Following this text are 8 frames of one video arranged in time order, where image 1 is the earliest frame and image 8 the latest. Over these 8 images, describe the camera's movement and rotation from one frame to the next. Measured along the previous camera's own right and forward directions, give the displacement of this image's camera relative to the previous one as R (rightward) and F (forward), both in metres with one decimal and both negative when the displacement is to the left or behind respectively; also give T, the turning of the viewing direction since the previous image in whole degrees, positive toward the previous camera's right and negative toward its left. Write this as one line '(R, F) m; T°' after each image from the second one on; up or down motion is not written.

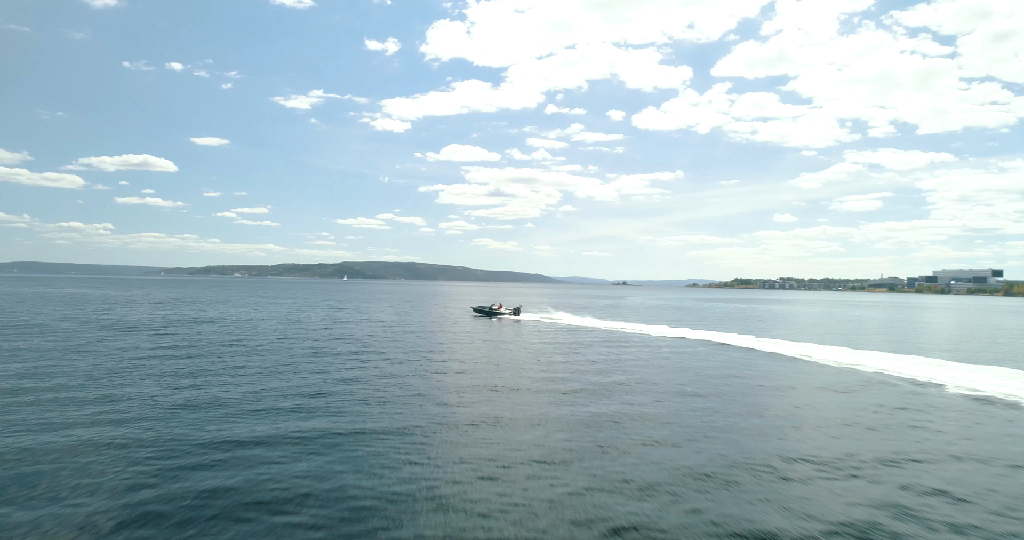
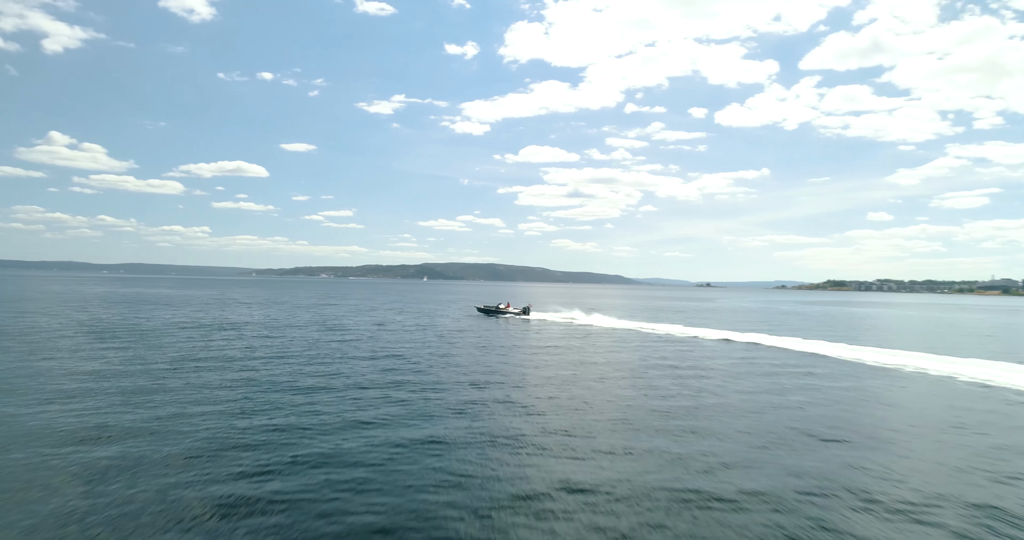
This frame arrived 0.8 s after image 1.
(-0.5, +7.6) m; -6°
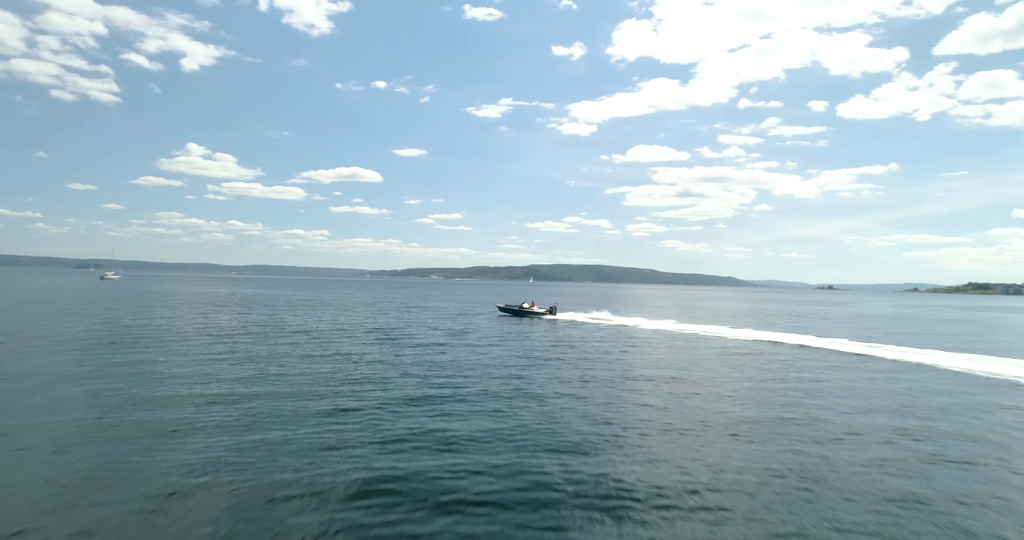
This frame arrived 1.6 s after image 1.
(-0.1, +9.7) m; -9°
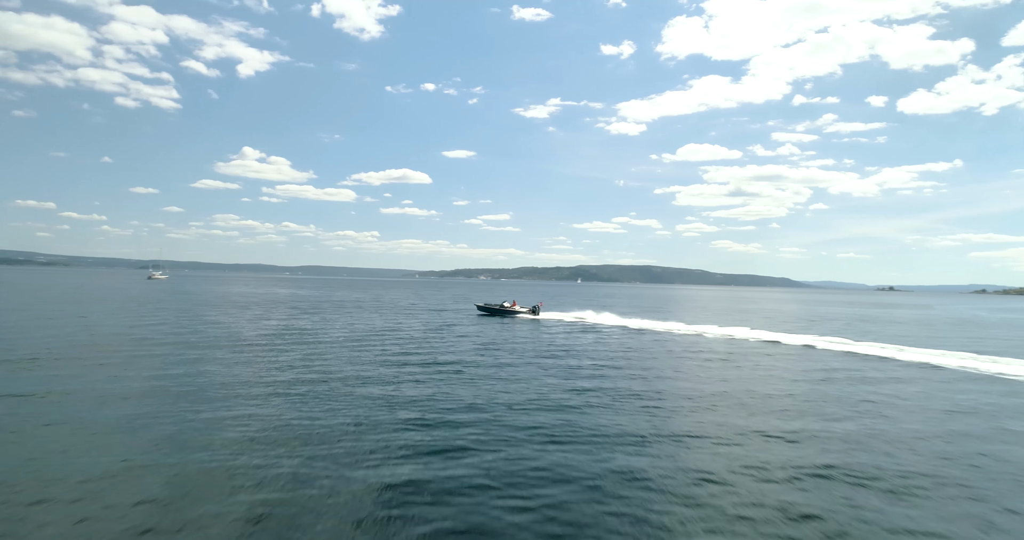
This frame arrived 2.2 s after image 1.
(+0.3, +6.8) m; -4°
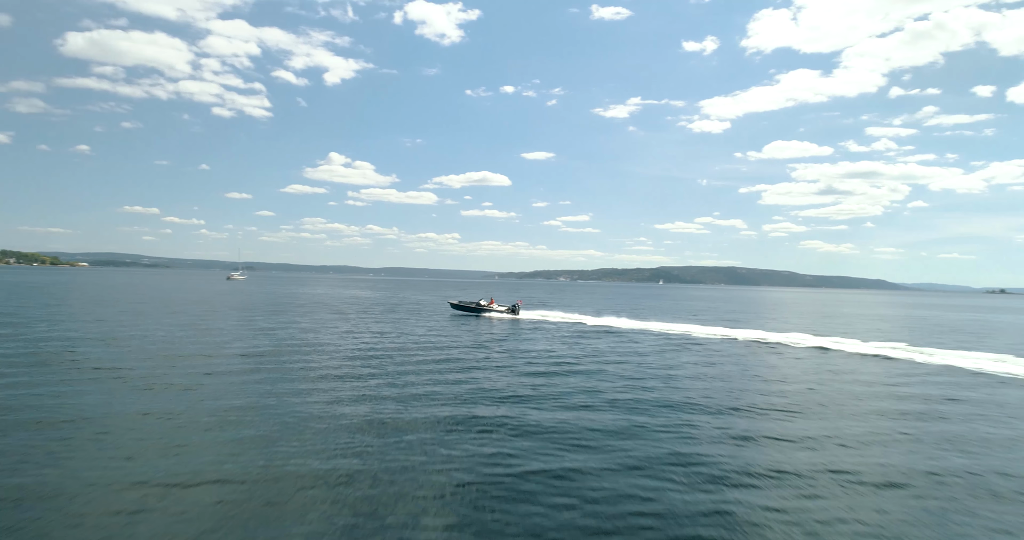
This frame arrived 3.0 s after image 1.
(+0.2, +9.0) m; -6°
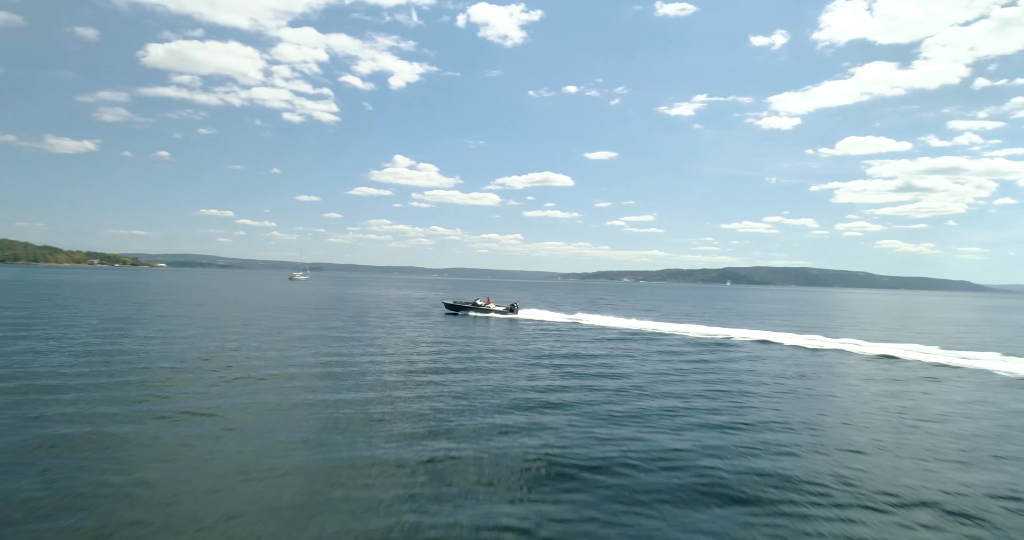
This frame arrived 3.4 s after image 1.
(+0.3, +5.3) m; -5°
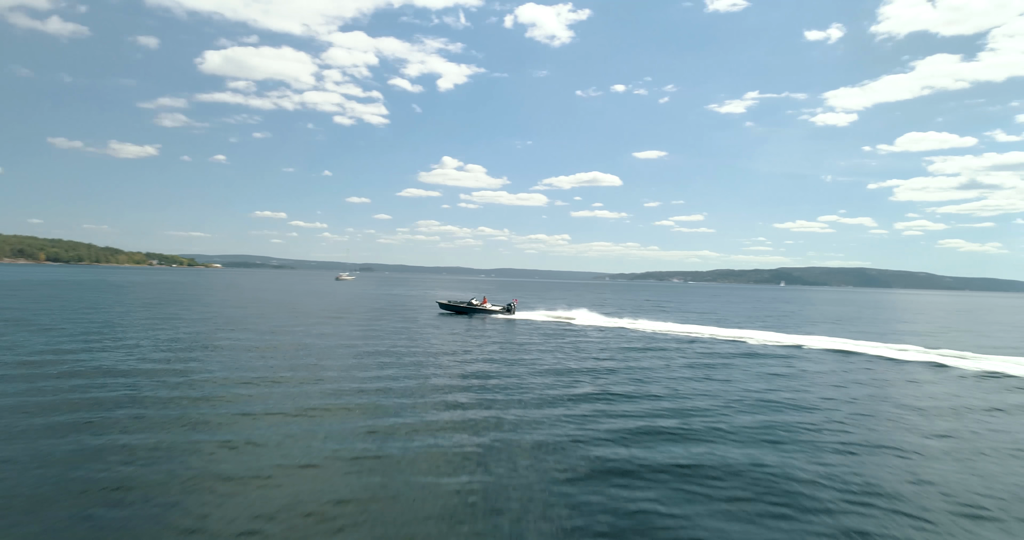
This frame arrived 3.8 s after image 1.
(+0.3, +3.8) m; -4°
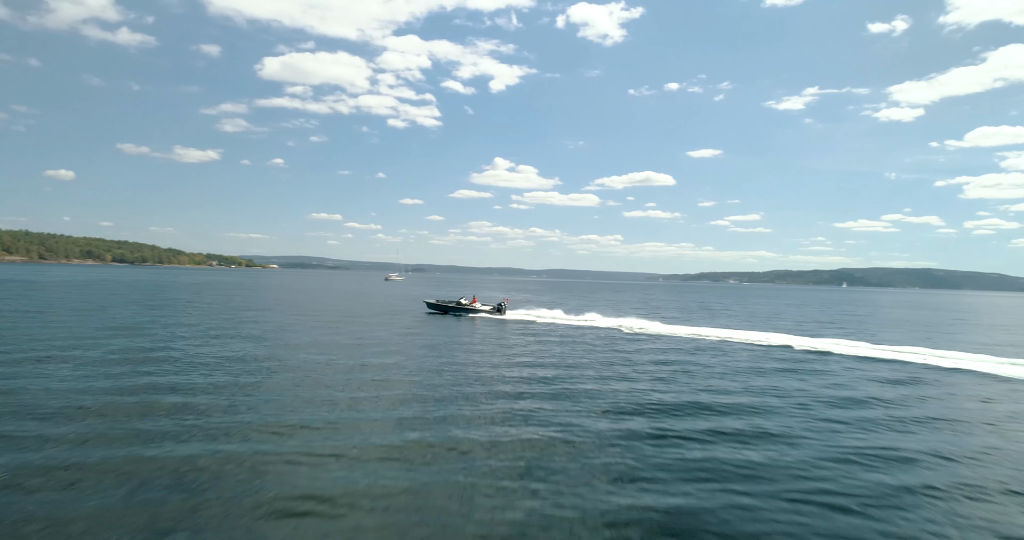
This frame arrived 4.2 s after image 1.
(+0.4, +4.2) m; -4°
